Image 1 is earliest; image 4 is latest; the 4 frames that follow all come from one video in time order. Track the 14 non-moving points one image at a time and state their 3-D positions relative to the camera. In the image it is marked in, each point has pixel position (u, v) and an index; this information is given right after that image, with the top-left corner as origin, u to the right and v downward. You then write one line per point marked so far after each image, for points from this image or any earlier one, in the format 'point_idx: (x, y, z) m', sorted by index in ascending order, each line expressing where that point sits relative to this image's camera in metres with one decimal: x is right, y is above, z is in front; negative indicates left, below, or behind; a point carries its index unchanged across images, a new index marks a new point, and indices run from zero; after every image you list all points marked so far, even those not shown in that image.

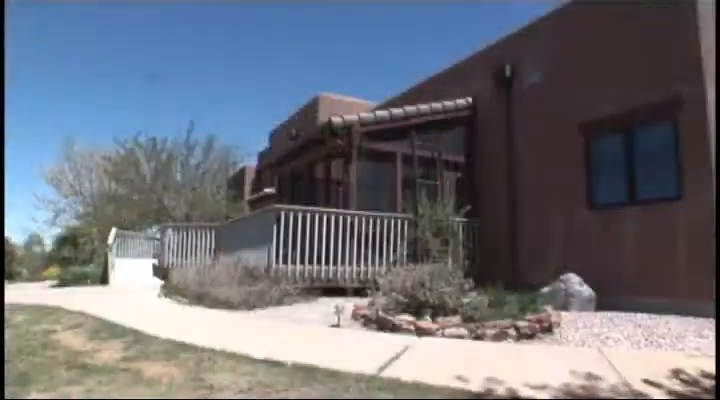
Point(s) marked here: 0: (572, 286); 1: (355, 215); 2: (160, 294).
0: (+3.4, -1.4, +10.8) m
1: (-0.1, -0.3, +12.5) m
2: (-3.9, -1.8, +12.6) m
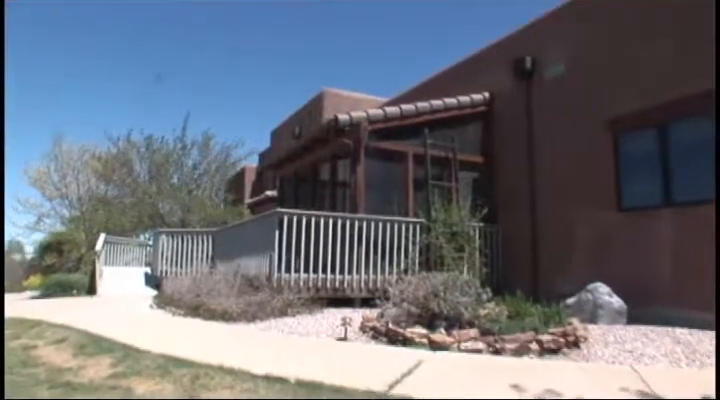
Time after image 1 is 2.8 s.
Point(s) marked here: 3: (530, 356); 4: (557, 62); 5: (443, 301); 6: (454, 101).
0: (+3.6, -1.4, +9.8) m
1: (+0.1, -0.3, +11.6) m
2: (-3.7, -1.8, +11.7) m
3: (+2.2, -2.0, +8.7) m
4: (+3.5, +2.5, +11.8) m
5: (+1.2, -1.5, +9.8) m
6: (+1.9, +2.0, +12.9) m
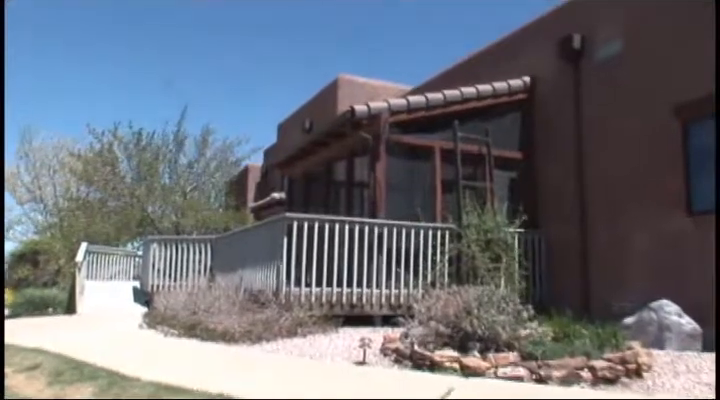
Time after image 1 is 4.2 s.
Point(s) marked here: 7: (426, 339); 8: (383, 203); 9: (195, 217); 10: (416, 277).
0: (+3.8, -1.5, +8.2) m
1: (+0.4, -0.4, +10.1) m
2: (-3.4, -1.9, +10.4) m
3: (+2.4, -2.0, +7.1) m
4: (+3.8, +2.4, +10.2) m
5: (+1.5, -1.5, +8.3) m
6: (+2.2, +1.9, +11.4) m
7: (+0.8, -1.8, +8.5) m
8: (+0.4, 0.0, +10.9) m
9: (-4.7, -0.6, +19.6) m
10: (+0.9, -1.2, +10.1) m
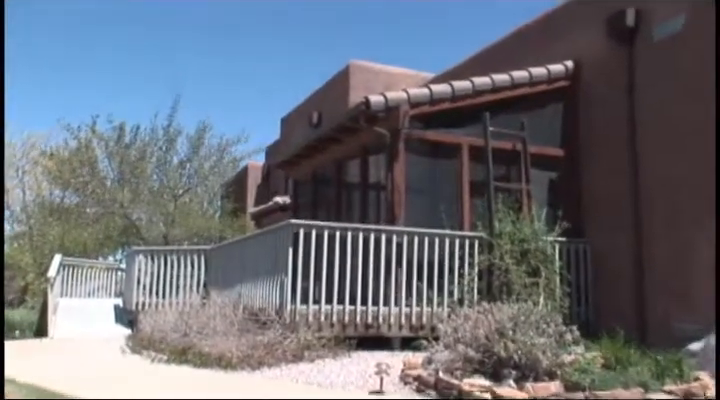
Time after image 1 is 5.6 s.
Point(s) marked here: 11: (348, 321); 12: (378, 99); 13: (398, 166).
0: (+4.0, -1.5, +6.9) m
1: (+0.6, -0.4, +8.8) m
2: (-3.2, -2.0, +9.1) m
3: (+2.6, -2.1, +5.8) m
4: (+4.0, +2.4, +8.8) m
5: (+1.7, -1.6, +6.9) m
6: (+2.4, +1.8, +10.0) m
7: (+1.0, -1.8, +7.2) m
8: (+0.6, -0.1, +9.6) m
9: (-4.2, -0.7, +18.4) m
10: (+1.1, -1.2, +8.8) m
11: (-0.1, -1.5, +8.4) m
12: (+0.2, +1.4, +9.4) m
13: (+0.5, +0.5, +9.5) m
